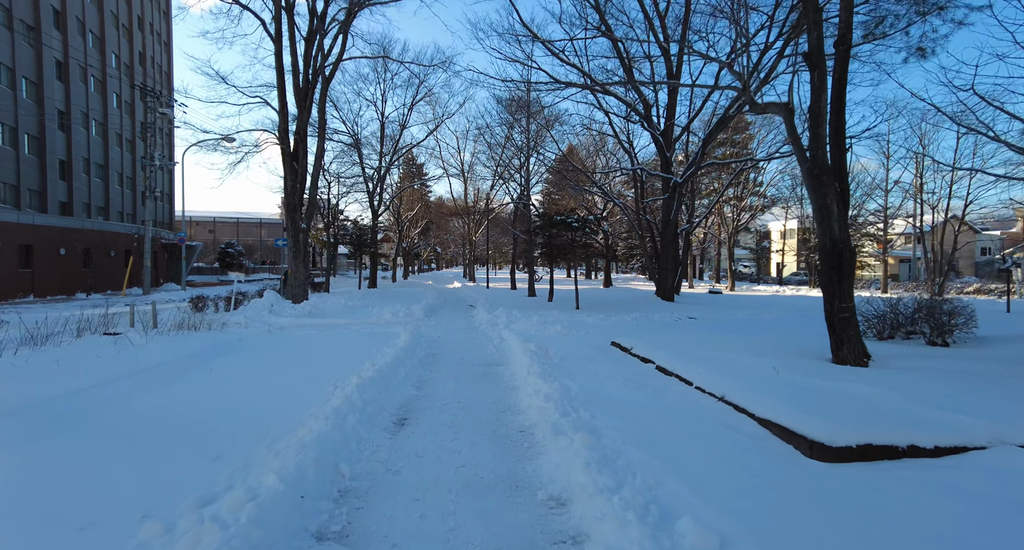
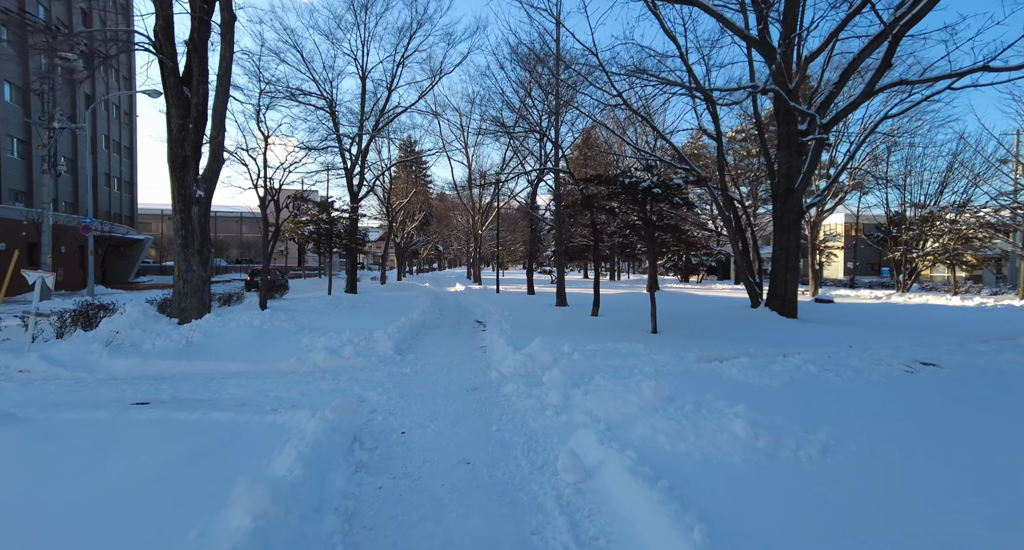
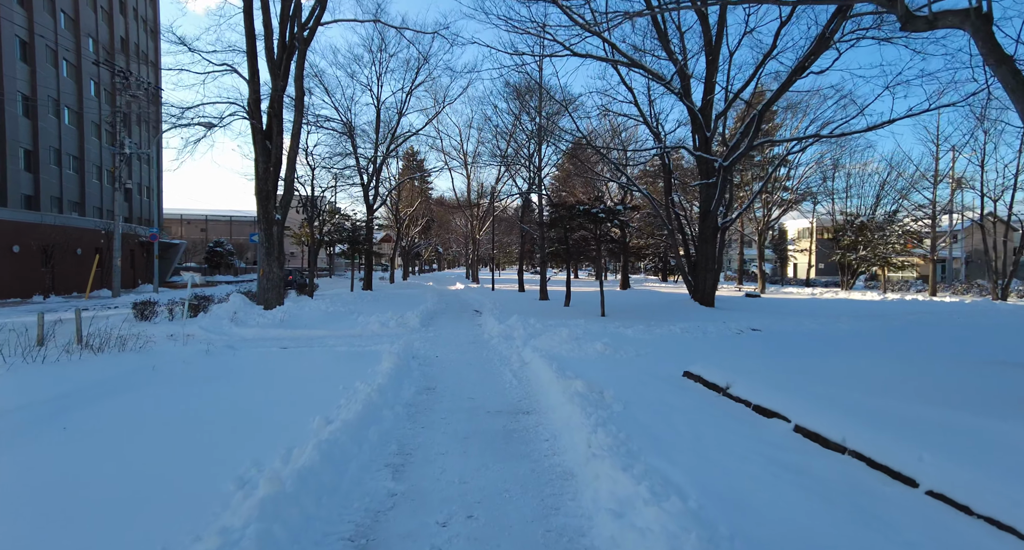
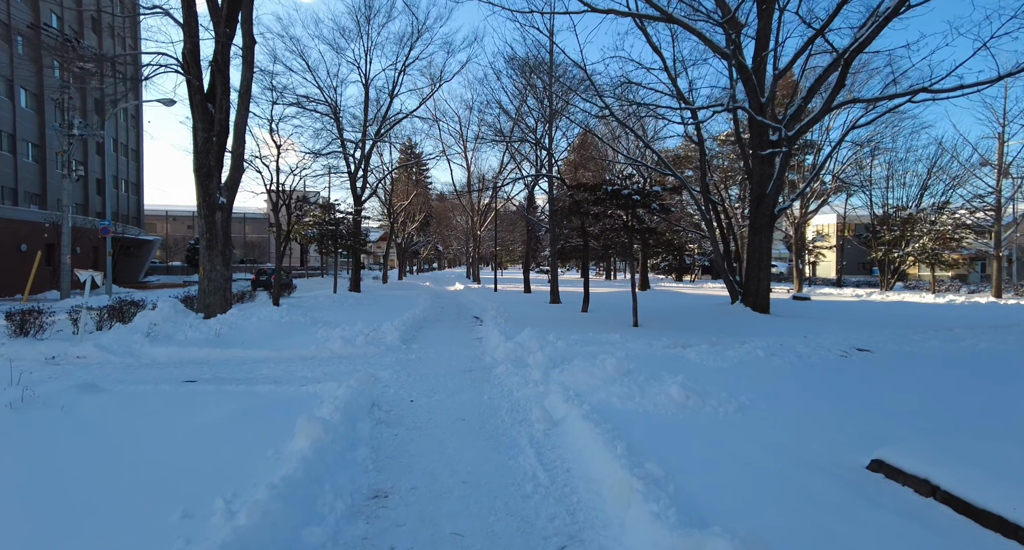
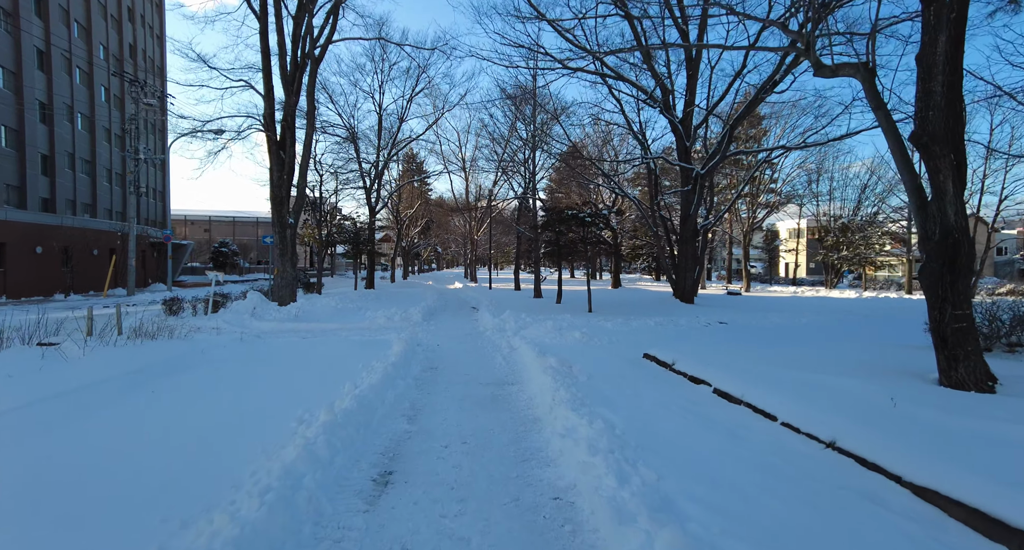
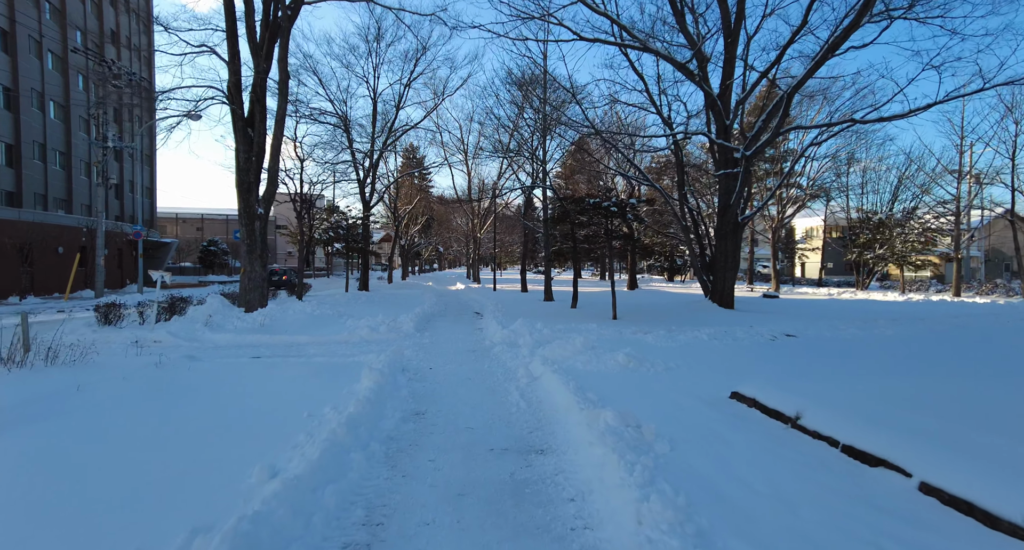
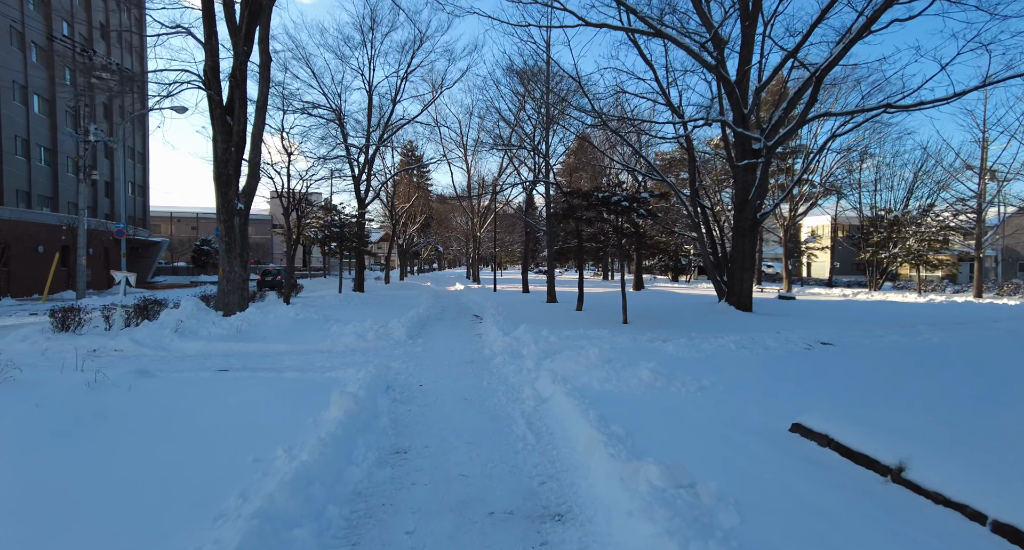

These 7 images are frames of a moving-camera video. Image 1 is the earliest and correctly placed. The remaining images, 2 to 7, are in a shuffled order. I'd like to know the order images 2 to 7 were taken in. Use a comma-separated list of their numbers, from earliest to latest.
5, 3, 6, 7, 4, 2
